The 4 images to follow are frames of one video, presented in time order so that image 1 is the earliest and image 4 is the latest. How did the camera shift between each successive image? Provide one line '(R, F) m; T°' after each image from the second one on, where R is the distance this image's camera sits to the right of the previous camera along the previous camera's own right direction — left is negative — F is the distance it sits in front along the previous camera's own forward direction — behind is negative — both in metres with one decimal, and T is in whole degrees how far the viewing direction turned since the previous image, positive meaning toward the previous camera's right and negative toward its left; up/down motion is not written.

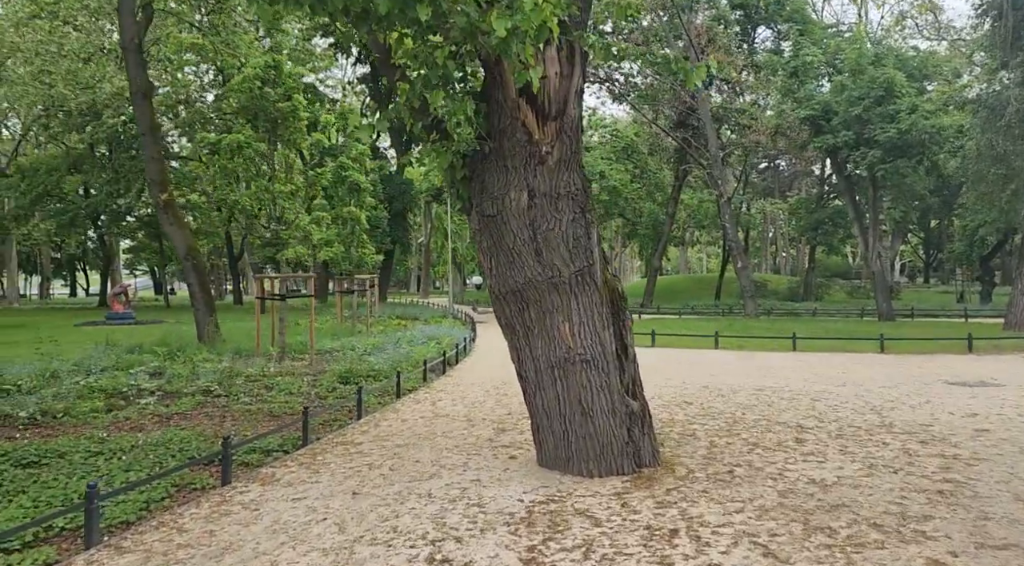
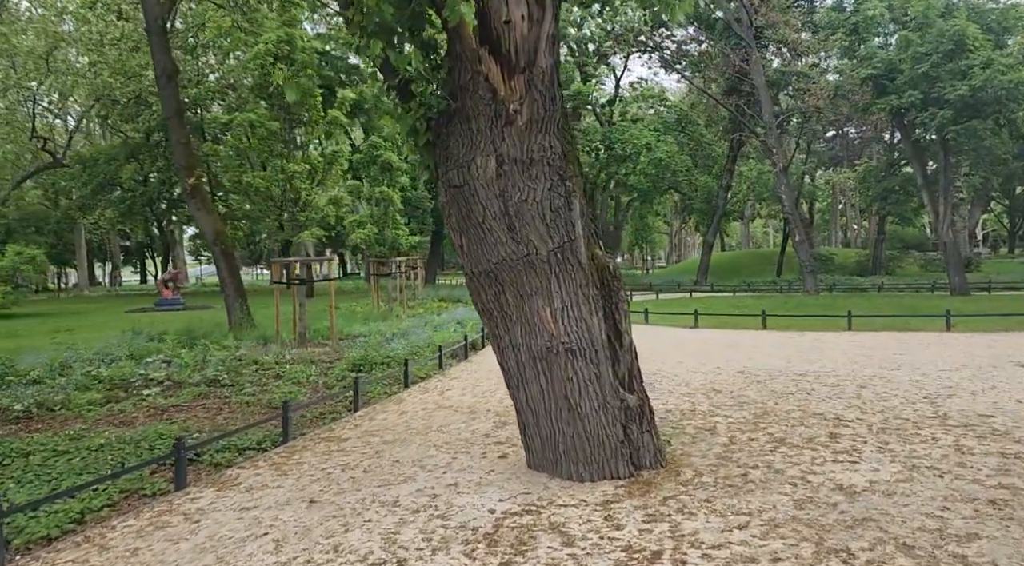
(+0.8, +1.0) m; -5°
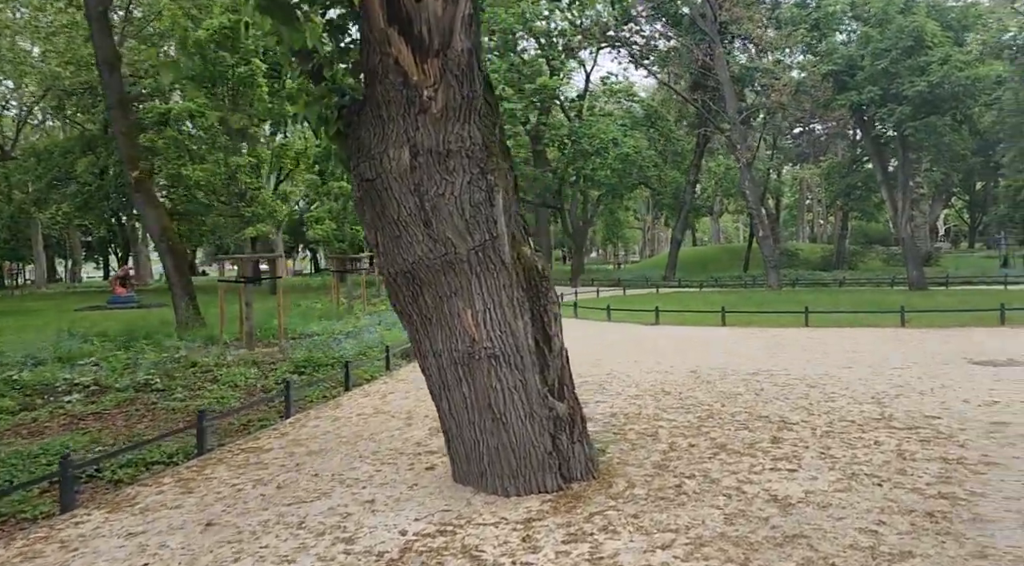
(+0.5, +0.4) m; +2°
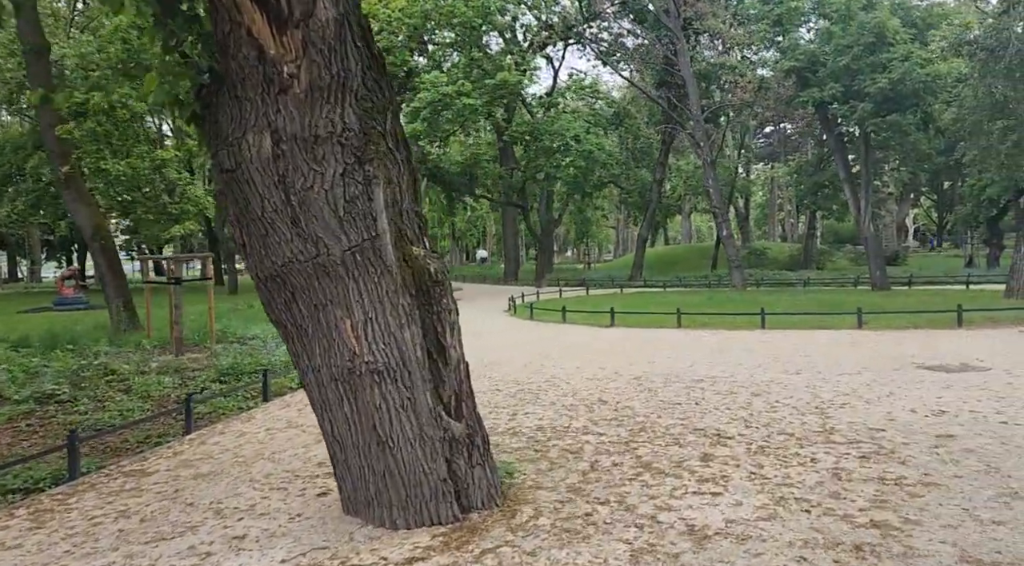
(+0.7, +0.7) m; +2°
